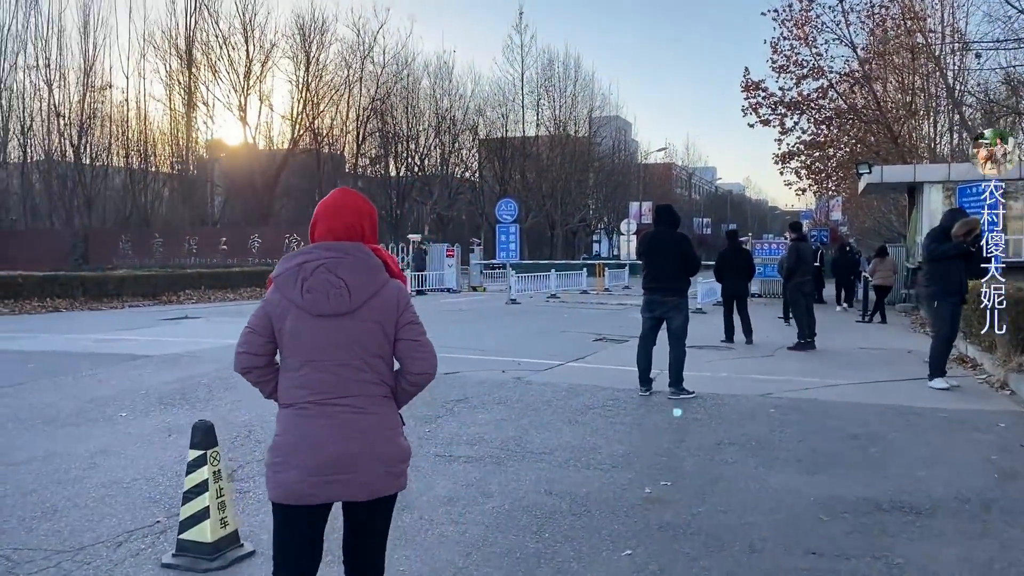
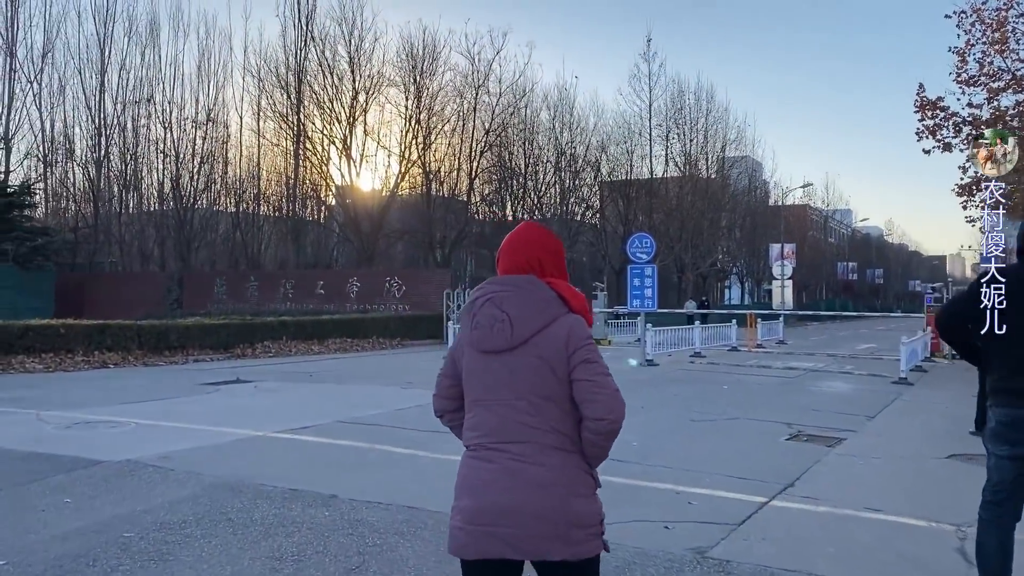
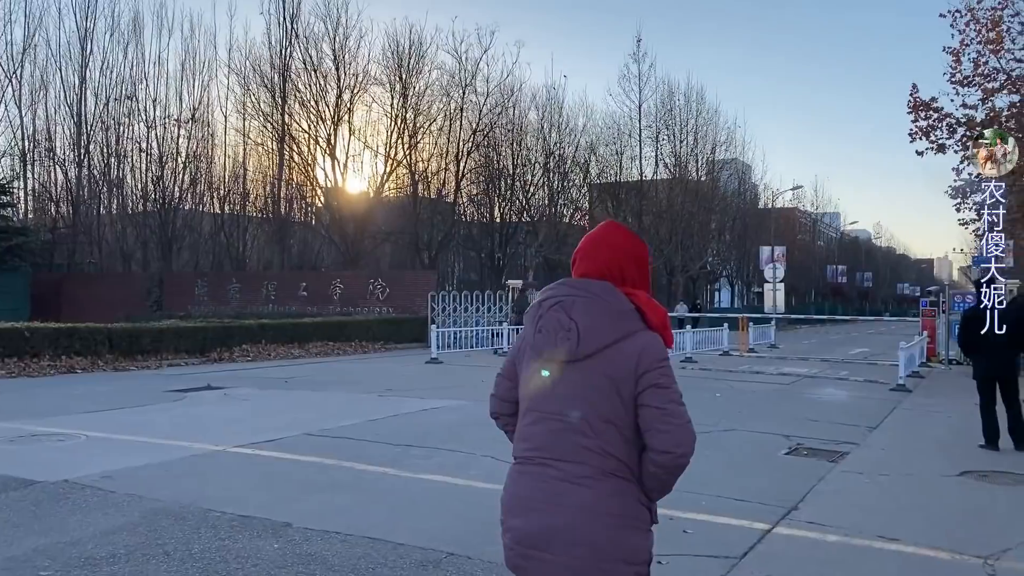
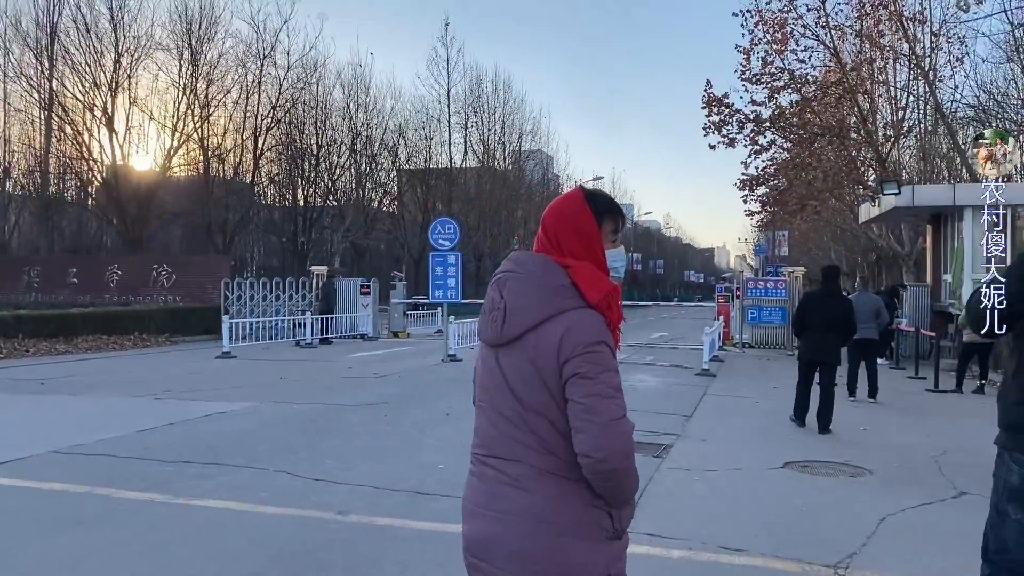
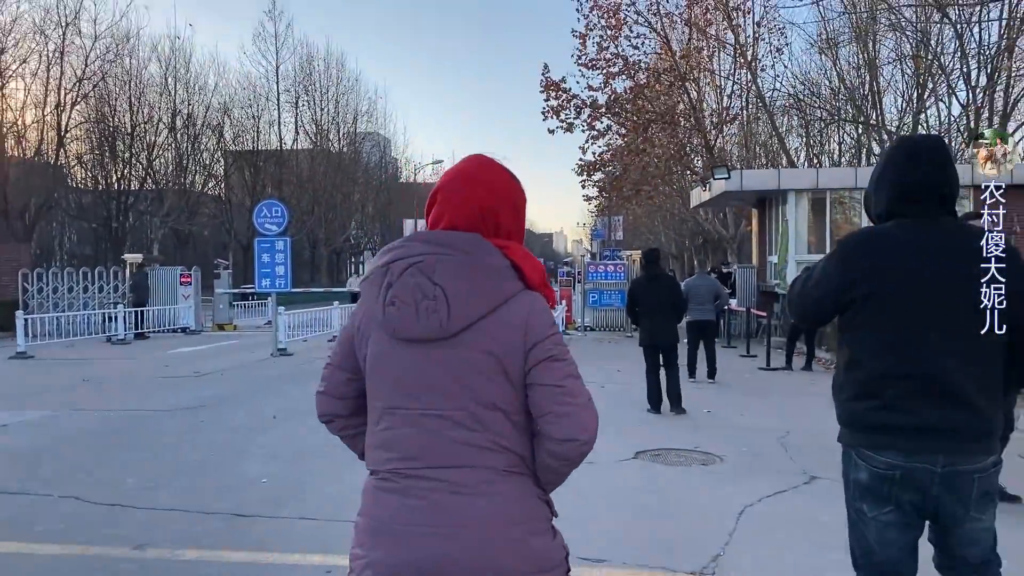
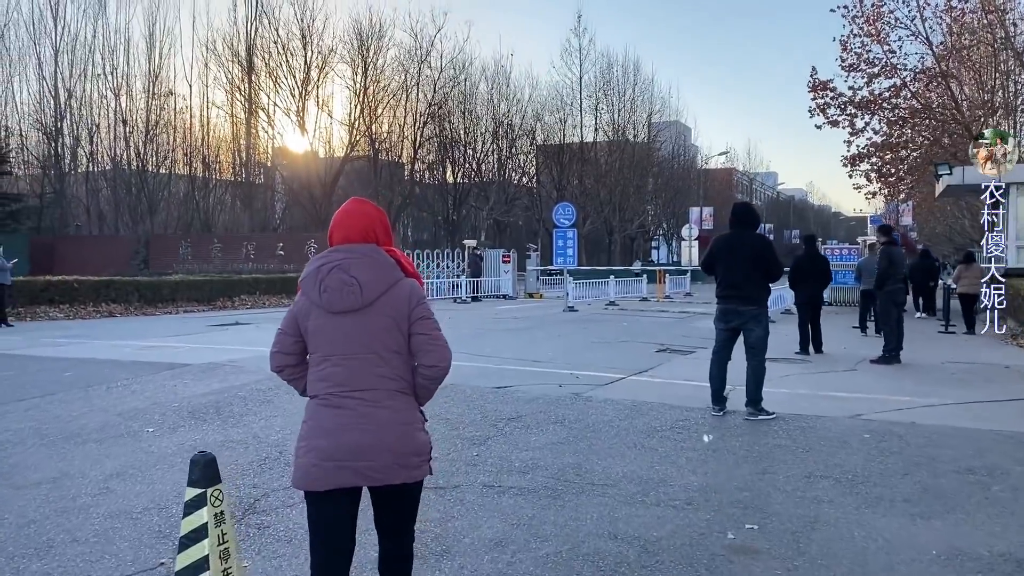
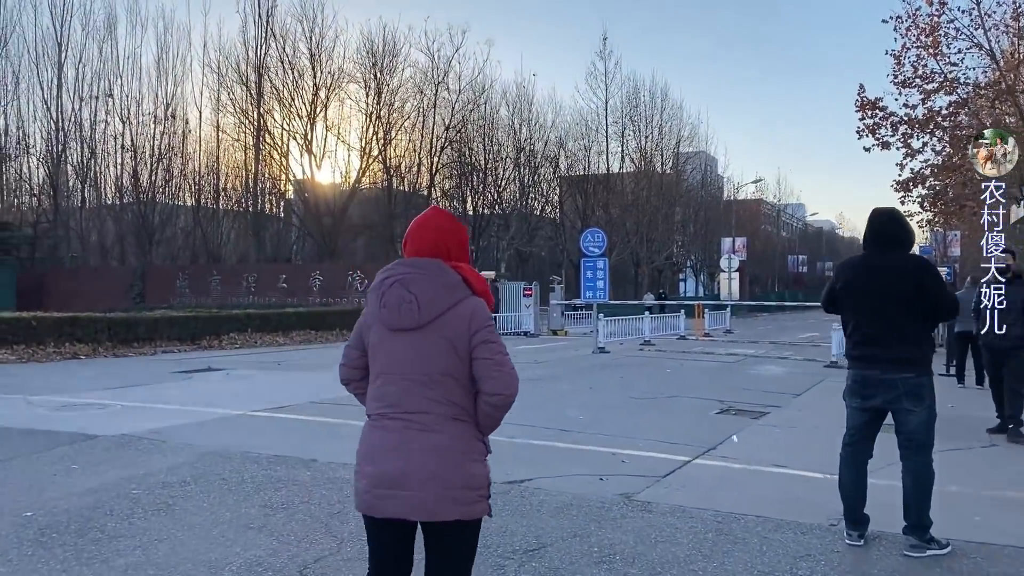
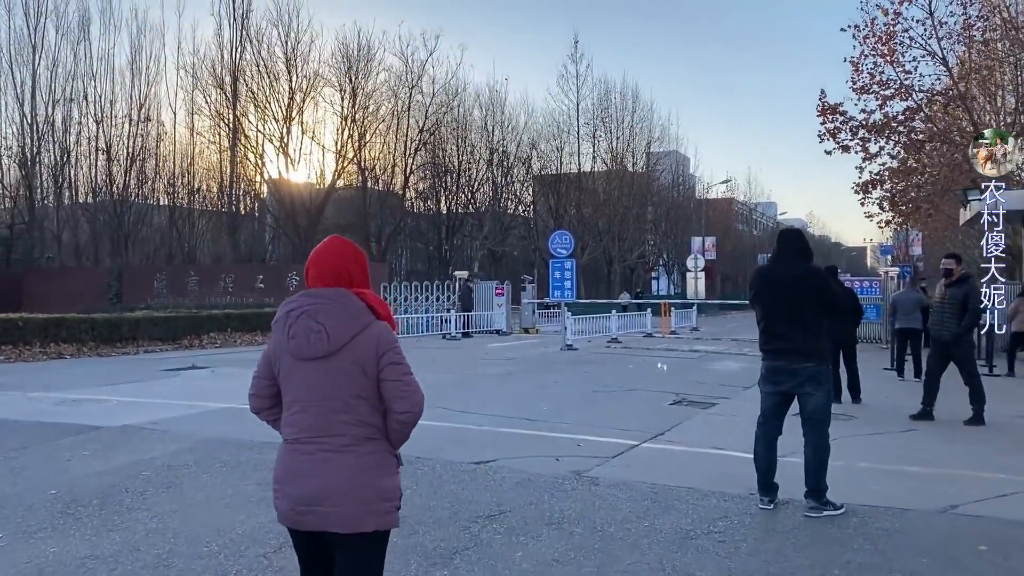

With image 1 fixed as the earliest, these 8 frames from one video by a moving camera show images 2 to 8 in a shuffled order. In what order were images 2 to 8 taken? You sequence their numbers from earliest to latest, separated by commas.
6, 8, 7, 2, 3, 4, 5
